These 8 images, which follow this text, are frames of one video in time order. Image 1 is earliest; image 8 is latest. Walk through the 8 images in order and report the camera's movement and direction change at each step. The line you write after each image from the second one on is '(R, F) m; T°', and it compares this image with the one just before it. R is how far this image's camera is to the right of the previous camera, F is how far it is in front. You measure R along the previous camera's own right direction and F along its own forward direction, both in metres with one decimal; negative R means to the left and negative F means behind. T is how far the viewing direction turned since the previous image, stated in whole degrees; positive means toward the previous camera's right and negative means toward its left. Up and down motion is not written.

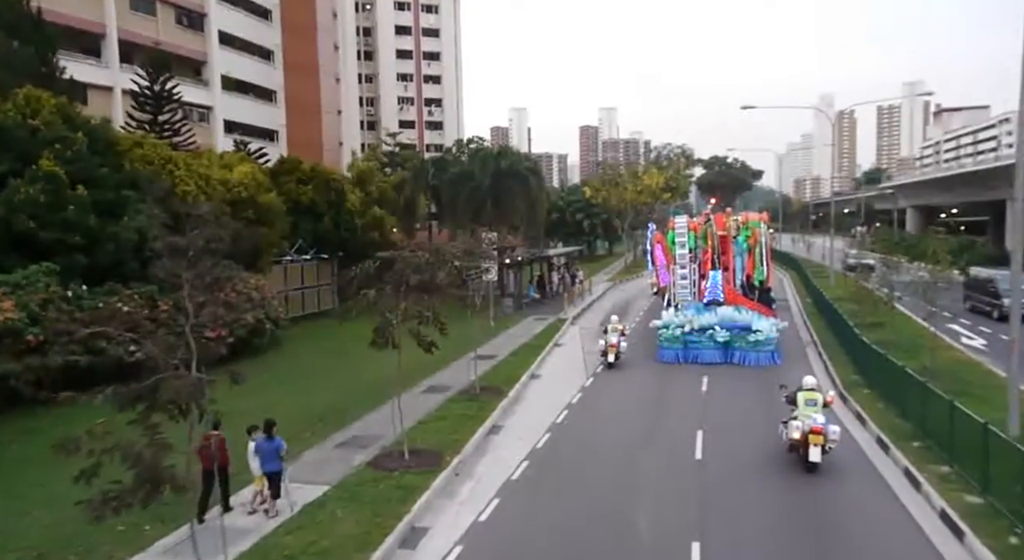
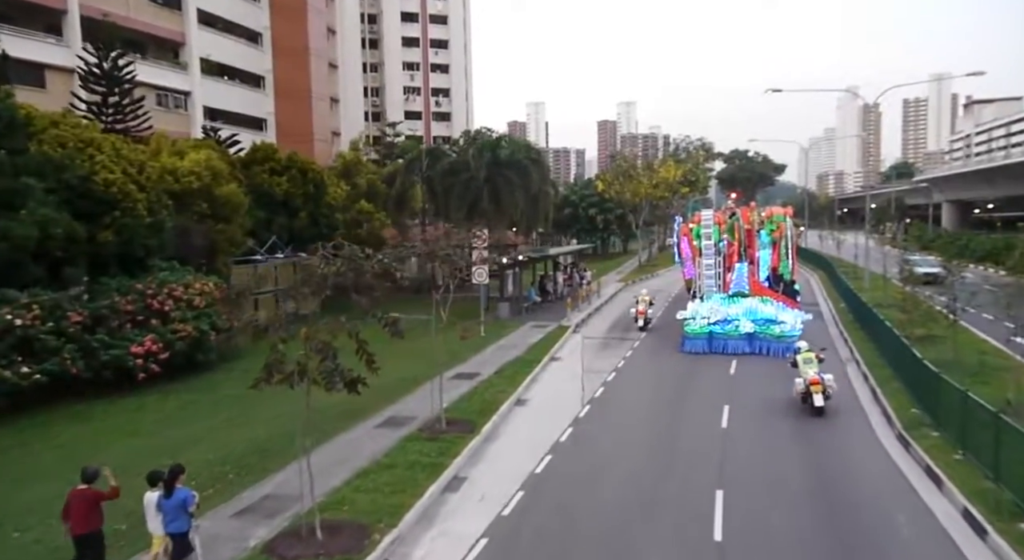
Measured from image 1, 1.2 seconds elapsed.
(+1.0, +4.0) m; -1°
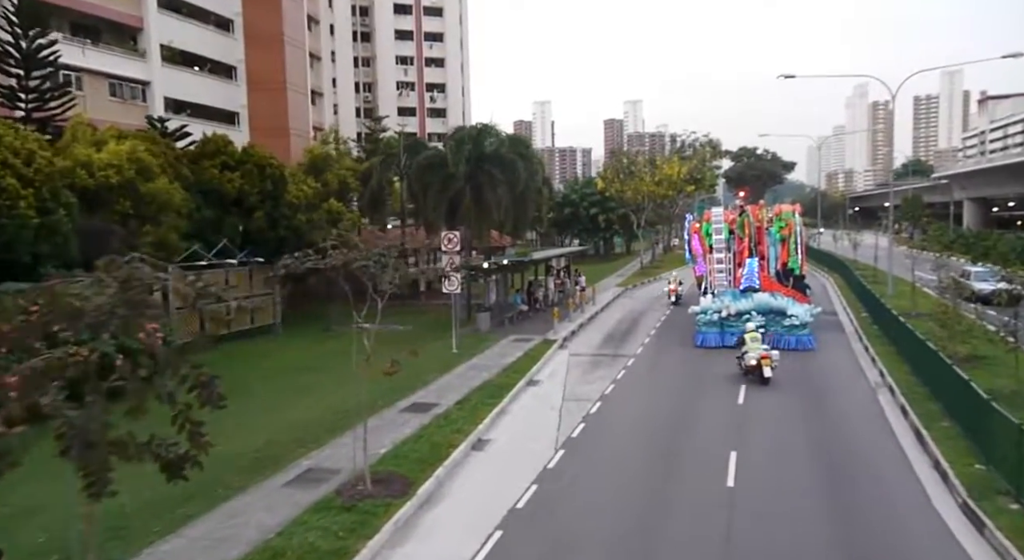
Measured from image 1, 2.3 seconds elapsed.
(+1.1, +3.8) m; -1°
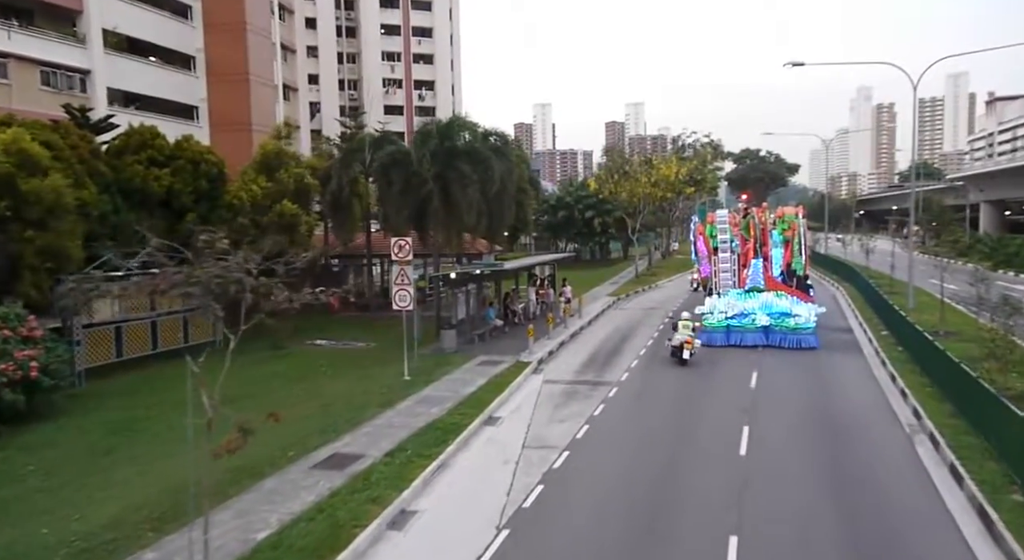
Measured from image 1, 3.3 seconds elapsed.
(+1.2, +4.0) m; 0°
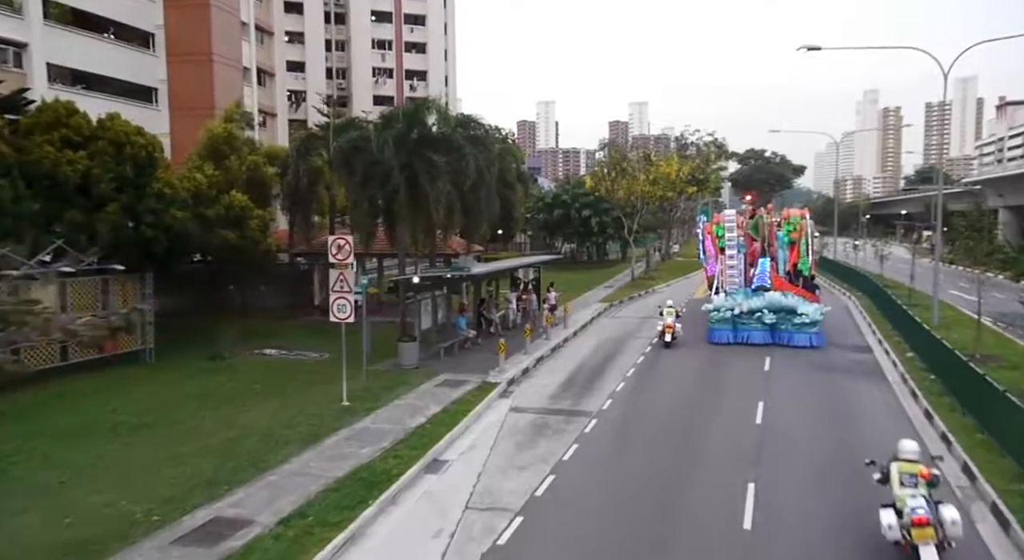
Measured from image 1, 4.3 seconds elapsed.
(+1.0, +3.7) m; 0°
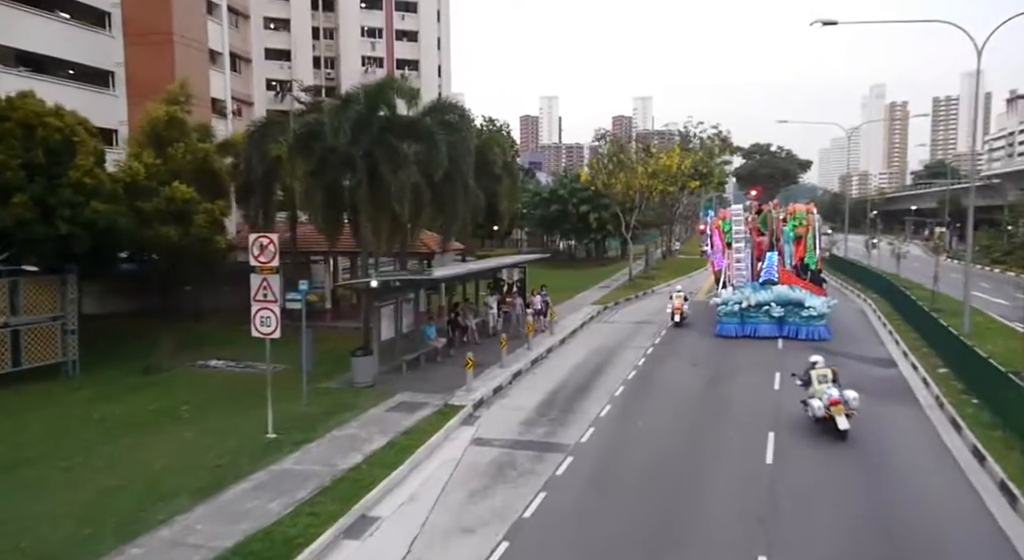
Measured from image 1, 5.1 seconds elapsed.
(+0.9, +3.3) m; 0°
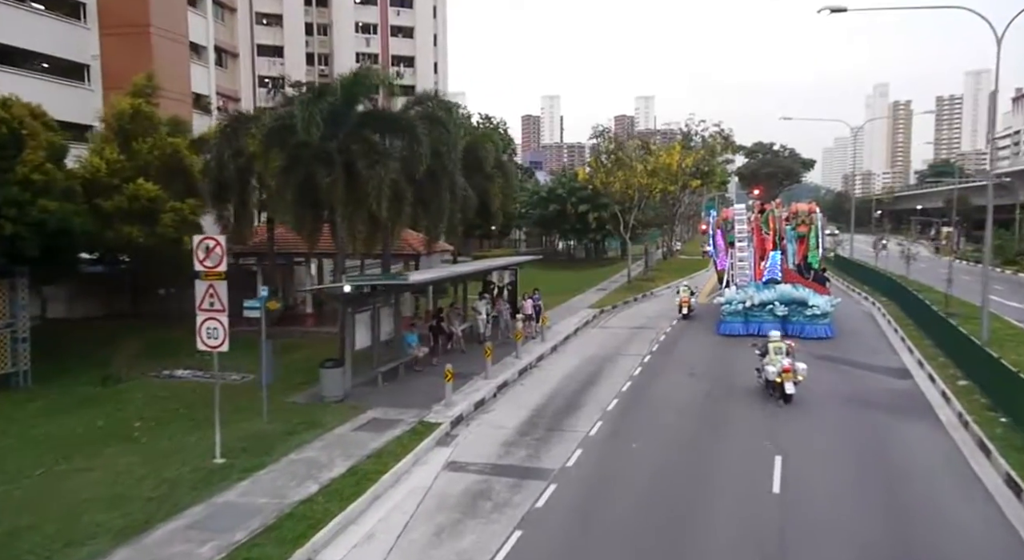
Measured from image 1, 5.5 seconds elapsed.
(+0.5, +1.7) m; 0°
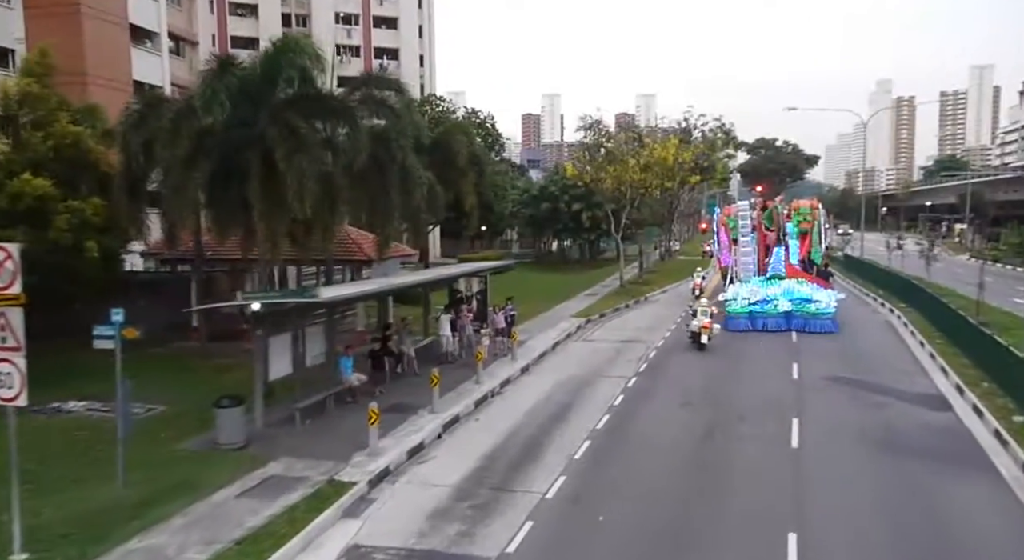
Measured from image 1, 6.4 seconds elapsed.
(+1.2, +3.9) m; 0°
